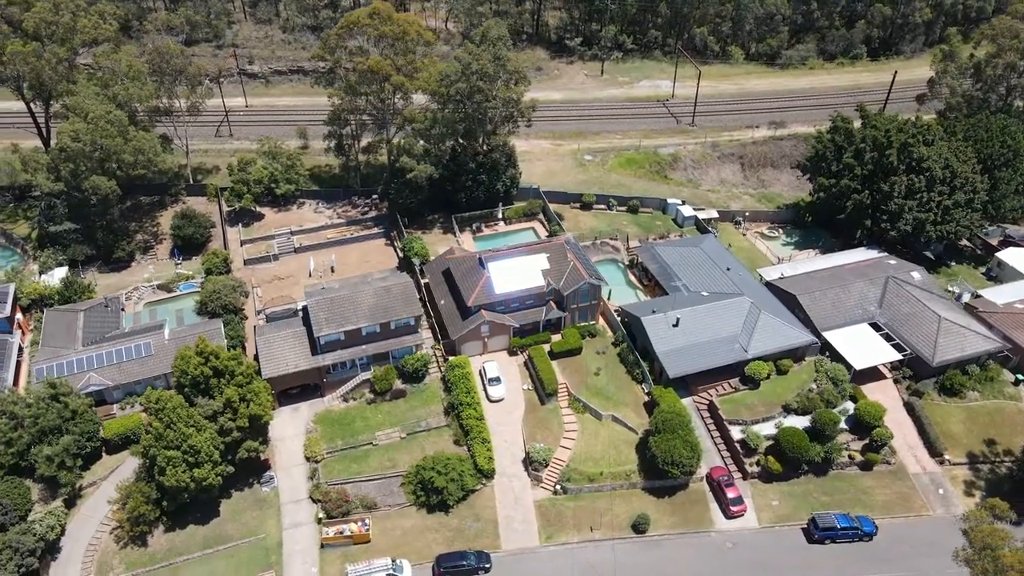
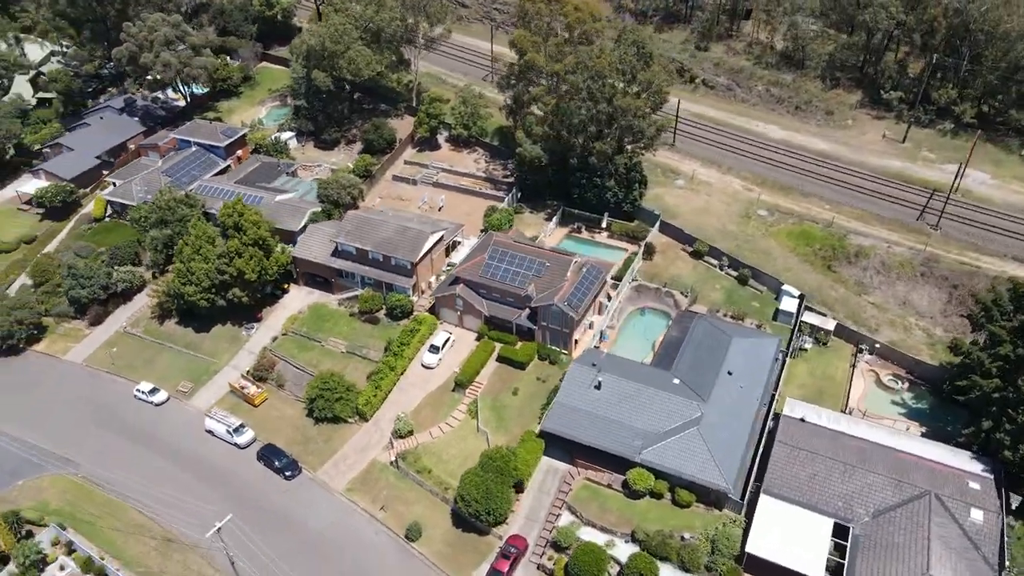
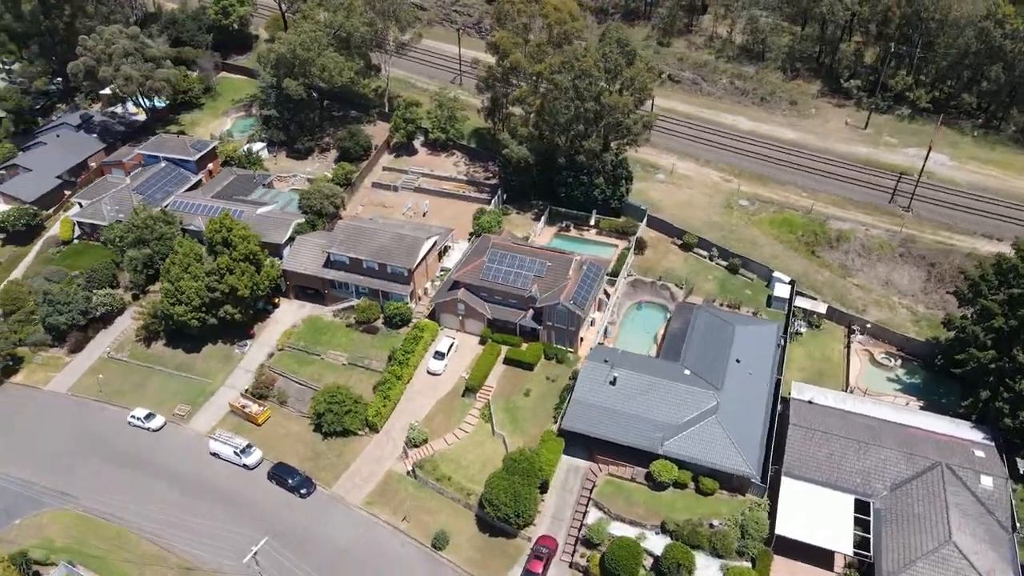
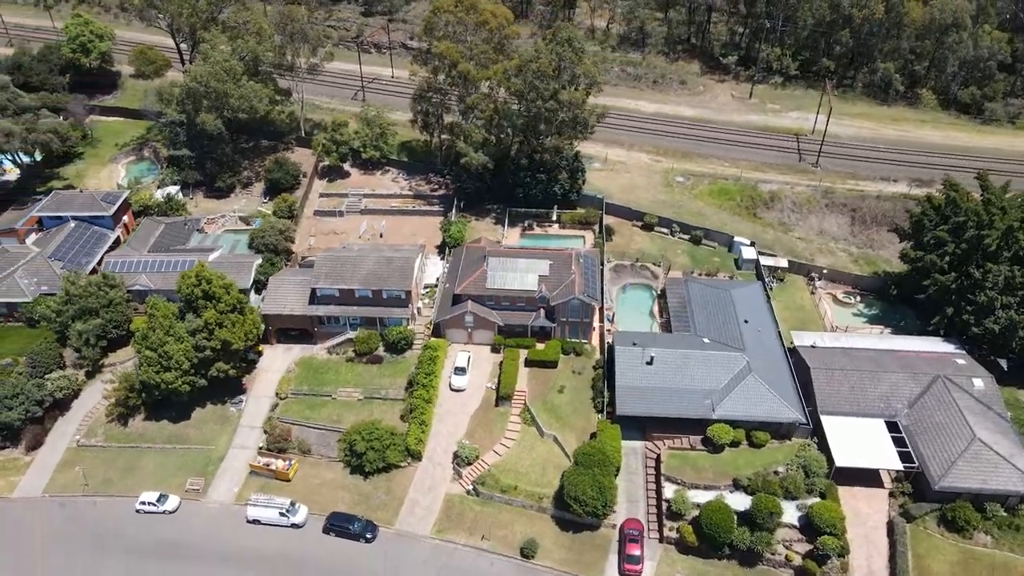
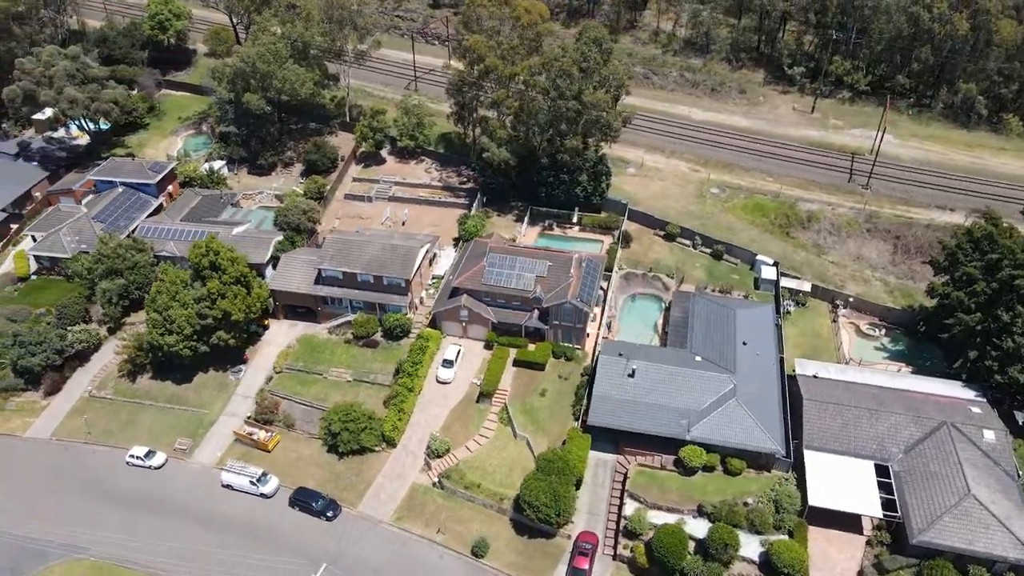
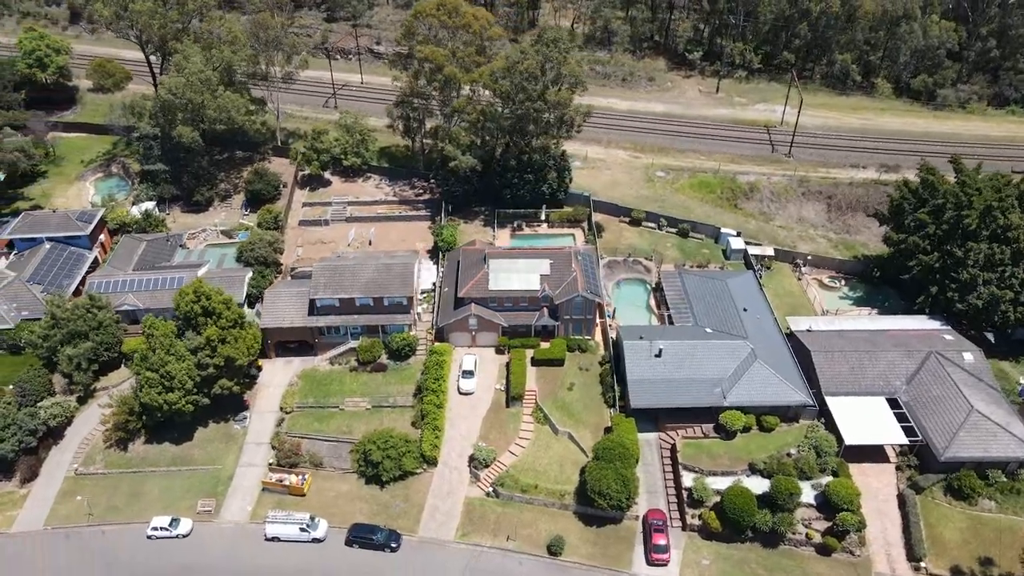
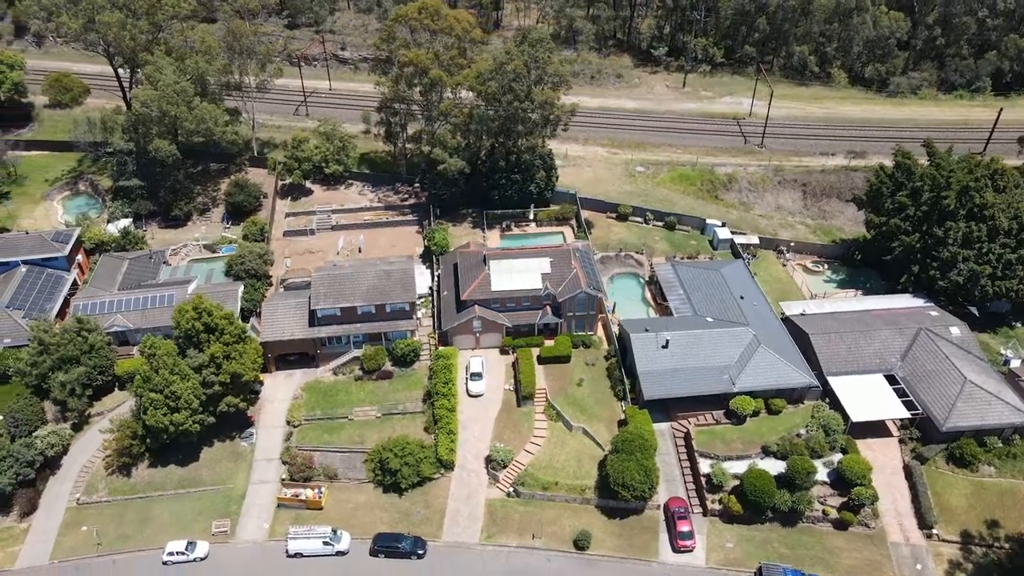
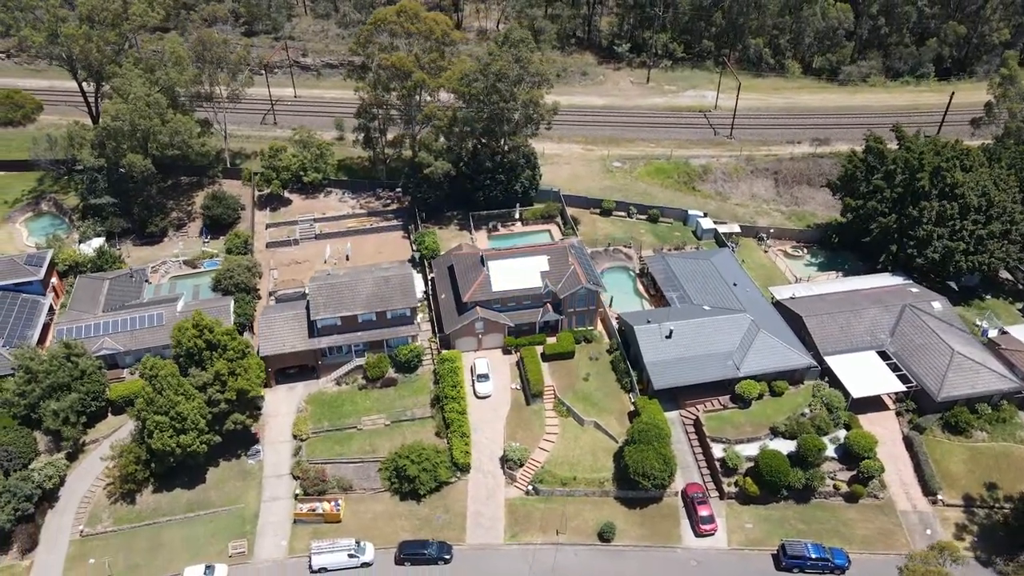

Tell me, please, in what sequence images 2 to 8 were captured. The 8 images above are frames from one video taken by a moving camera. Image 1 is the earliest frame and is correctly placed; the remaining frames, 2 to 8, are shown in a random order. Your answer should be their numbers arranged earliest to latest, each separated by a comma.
8, 7, 6, 4, 5, 3, 2
